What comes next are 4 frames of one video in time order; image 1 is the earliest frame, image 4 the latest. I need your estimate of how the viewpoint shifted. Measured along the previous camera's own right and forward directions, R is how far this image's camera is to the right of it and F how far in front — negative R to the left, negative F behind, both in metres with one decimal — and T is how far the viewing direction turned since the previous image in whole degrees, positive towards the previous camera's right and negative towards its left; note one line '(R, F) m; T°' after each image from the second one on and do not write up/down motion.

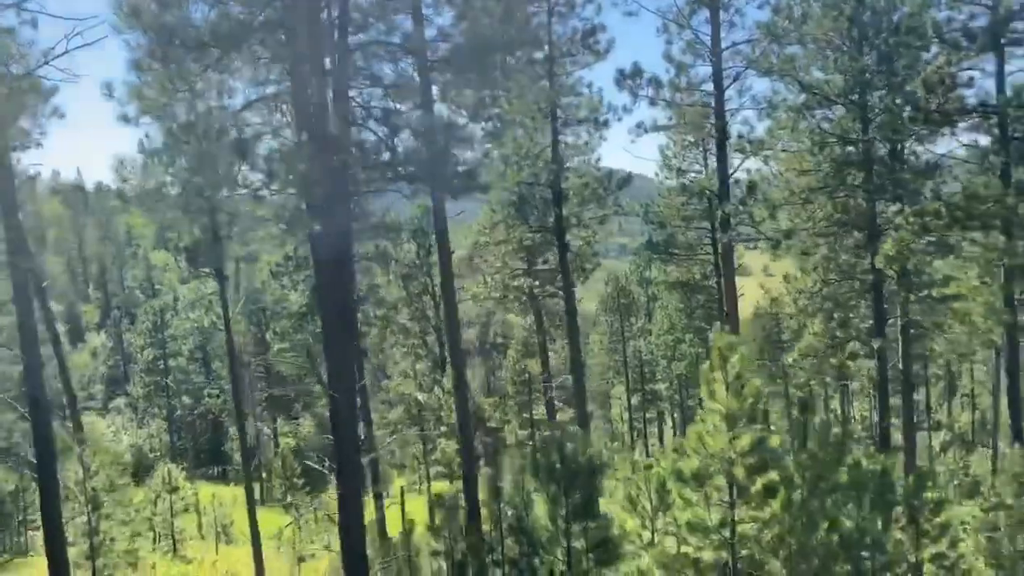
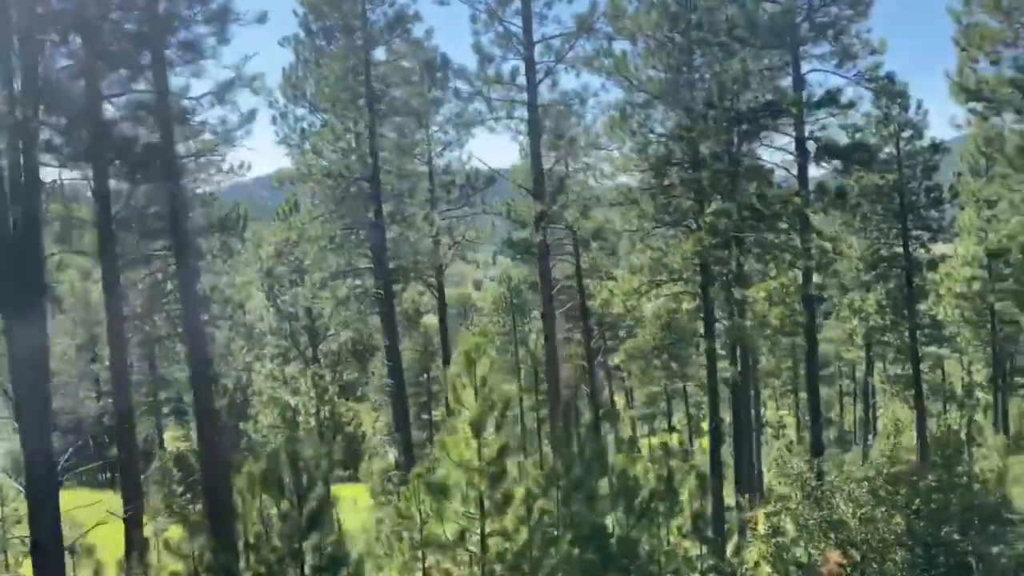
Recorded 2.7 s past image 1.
(+2.0, +0.5) m; +5°
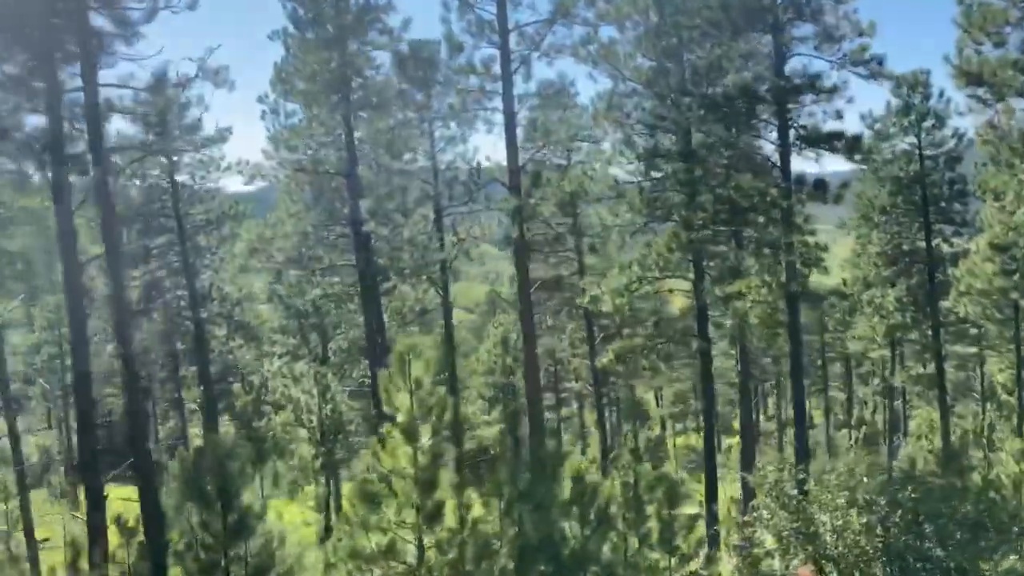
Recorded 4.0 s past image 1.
(+1.0, +0.5) m; -3°
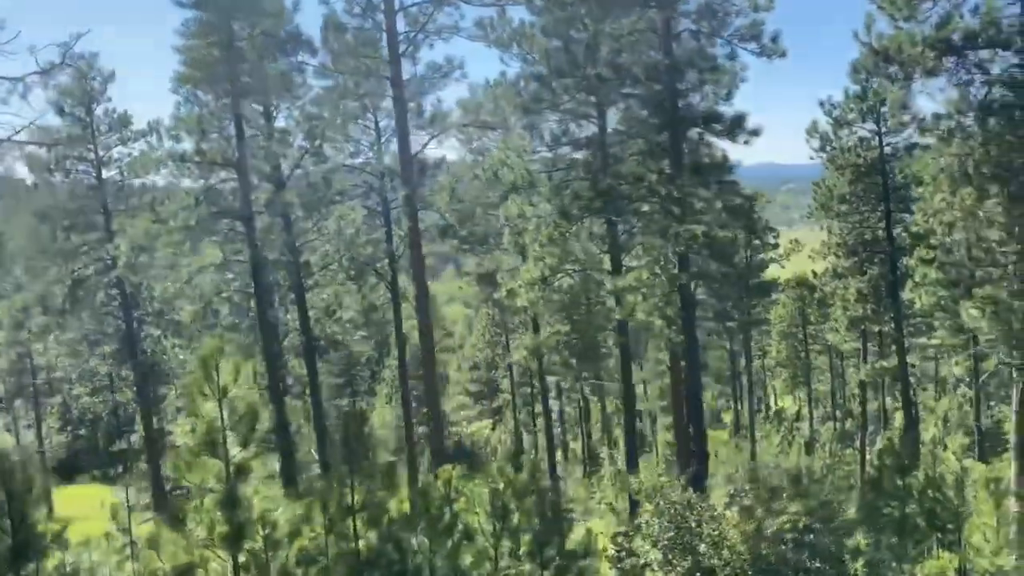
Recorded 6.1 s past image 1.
(+1.7, +0.7) m; 0°
